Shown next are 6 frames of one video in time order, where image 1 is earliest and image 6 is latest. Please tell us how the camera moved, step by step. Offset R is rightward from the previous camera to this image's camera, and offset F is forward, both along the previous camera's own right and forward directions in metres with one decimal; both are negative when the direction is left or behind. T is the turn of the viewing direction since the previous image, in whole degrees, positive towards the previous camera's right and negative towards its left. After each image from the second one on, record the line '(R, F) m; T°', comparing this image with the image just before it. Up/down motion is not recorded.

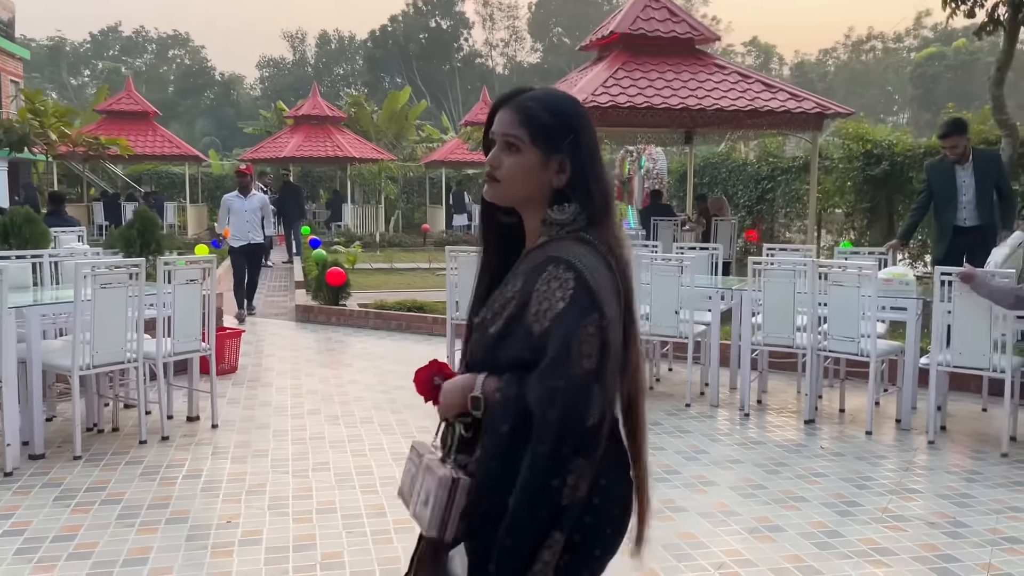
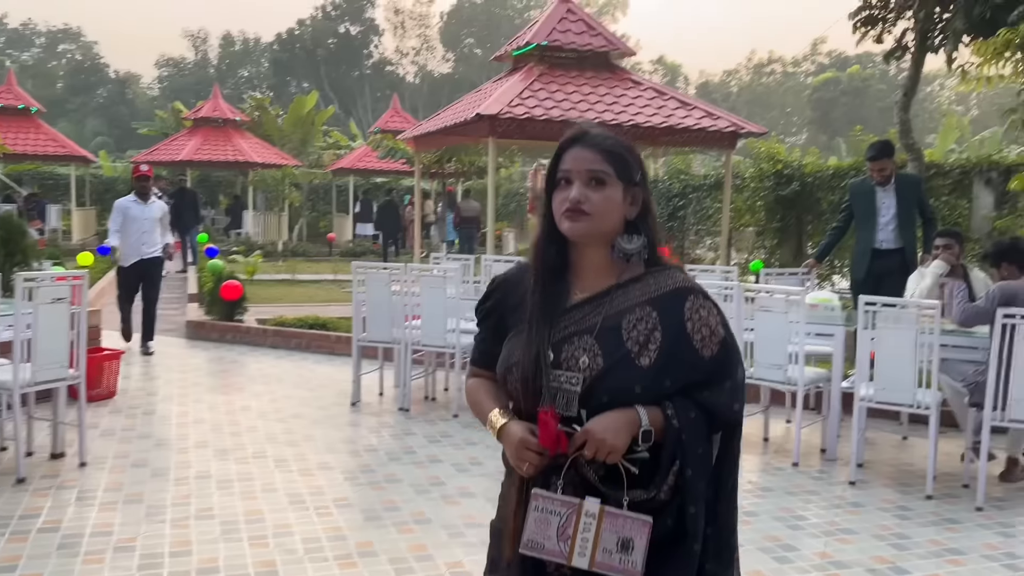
(0.0, +0.4) m; +6°
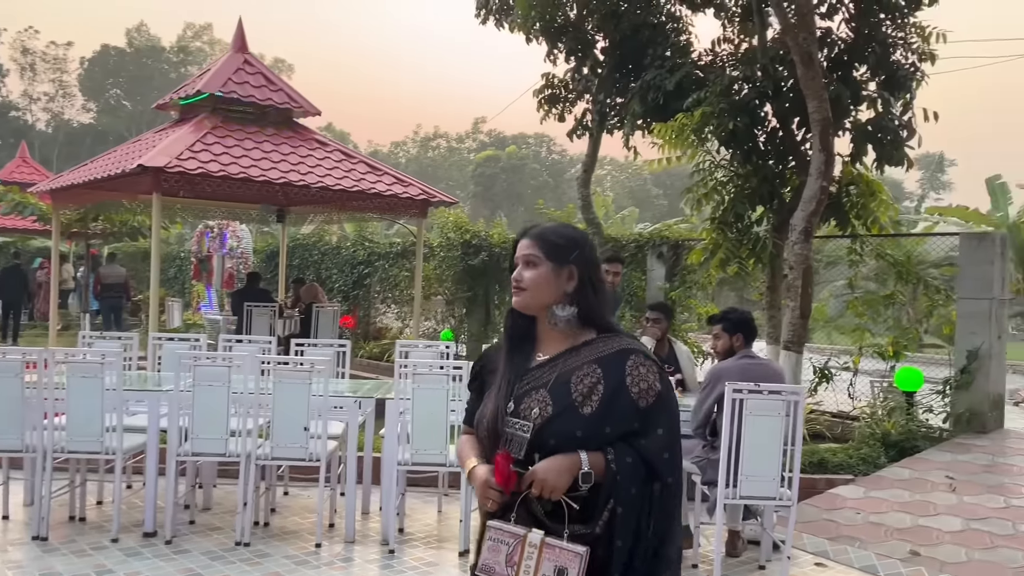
(-0.2, +0.7) m; +22°
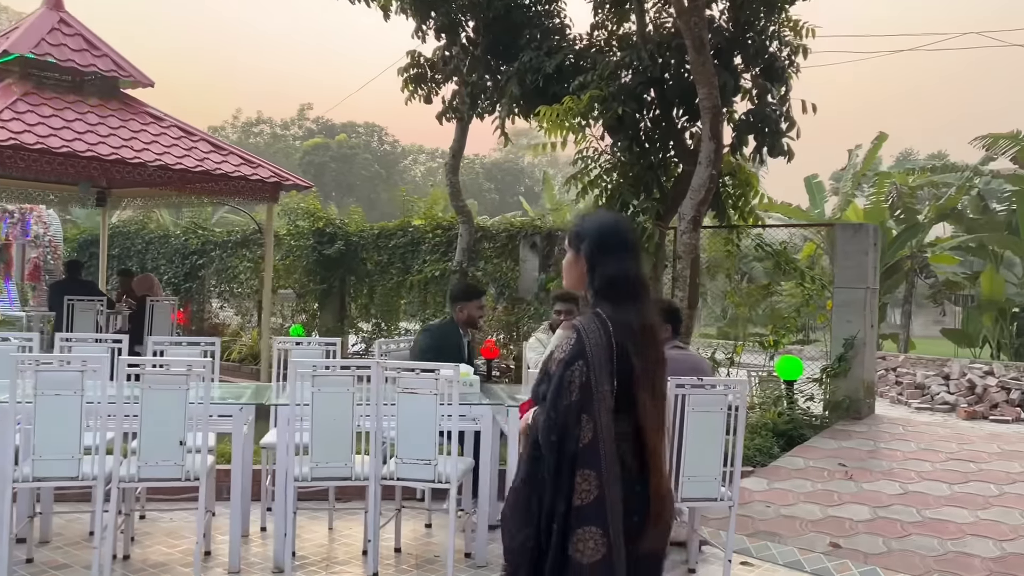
(-0.4, +0.5) m; +12°
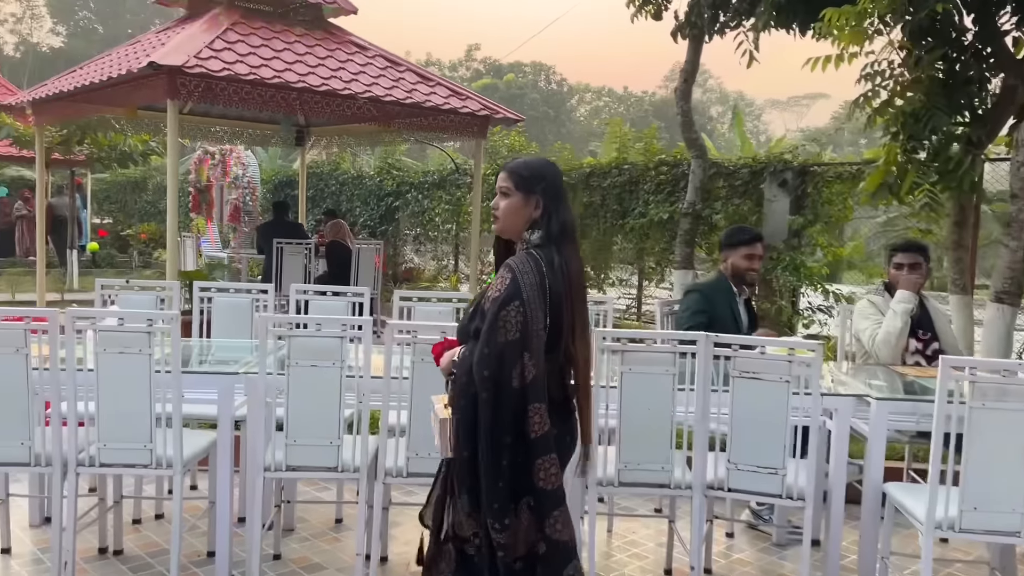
(-0.7, +0.9) m; -10°
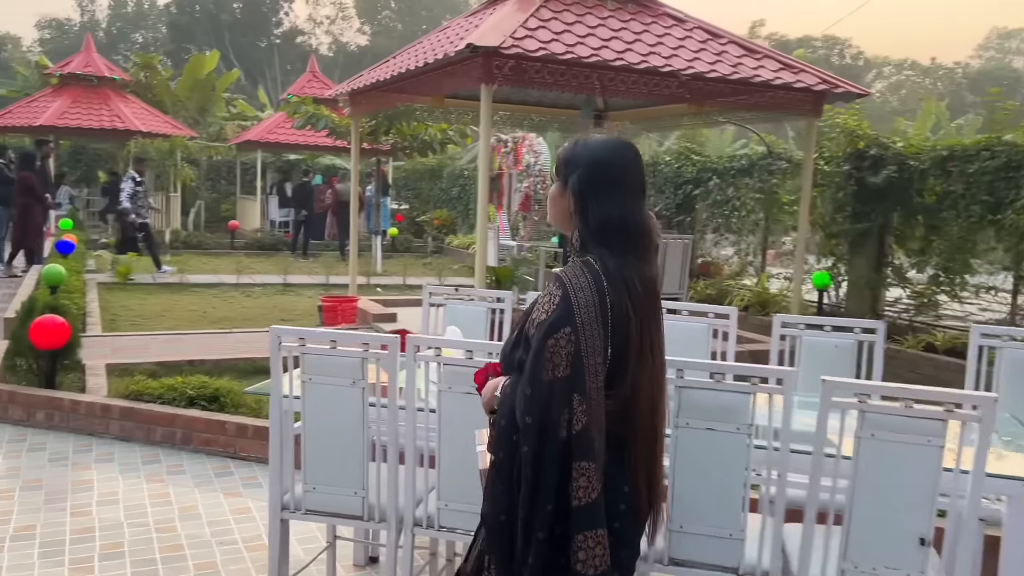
(-0.5, +0.7) m; -18°
